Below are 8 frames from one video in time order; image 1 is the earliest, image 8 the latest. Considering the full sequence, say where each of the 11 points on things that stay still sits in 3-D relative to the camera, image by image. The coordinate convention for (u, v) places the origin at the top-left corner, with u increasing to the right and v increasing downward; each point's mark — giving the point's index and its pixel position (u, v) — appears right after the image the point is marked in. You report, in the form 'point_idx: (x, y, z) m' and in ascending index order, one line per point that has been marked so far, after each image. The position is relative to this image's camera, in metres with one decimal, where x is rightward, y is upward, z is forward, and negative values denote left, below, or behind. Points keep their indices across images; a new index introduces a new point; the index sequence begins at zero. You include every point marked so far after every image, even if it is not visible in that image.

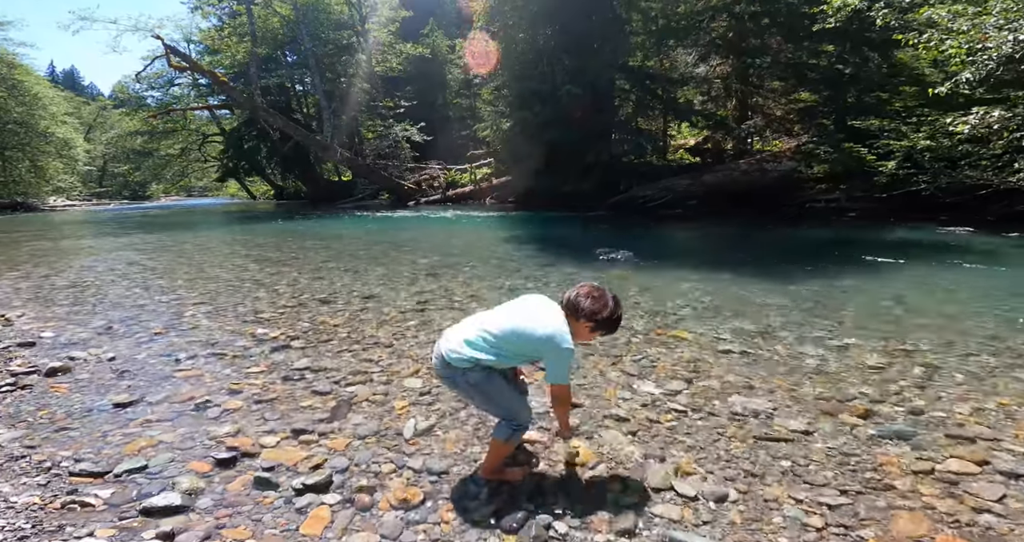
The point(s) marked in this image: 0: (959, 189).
0: (+11.3, +2.2, +14.1) m
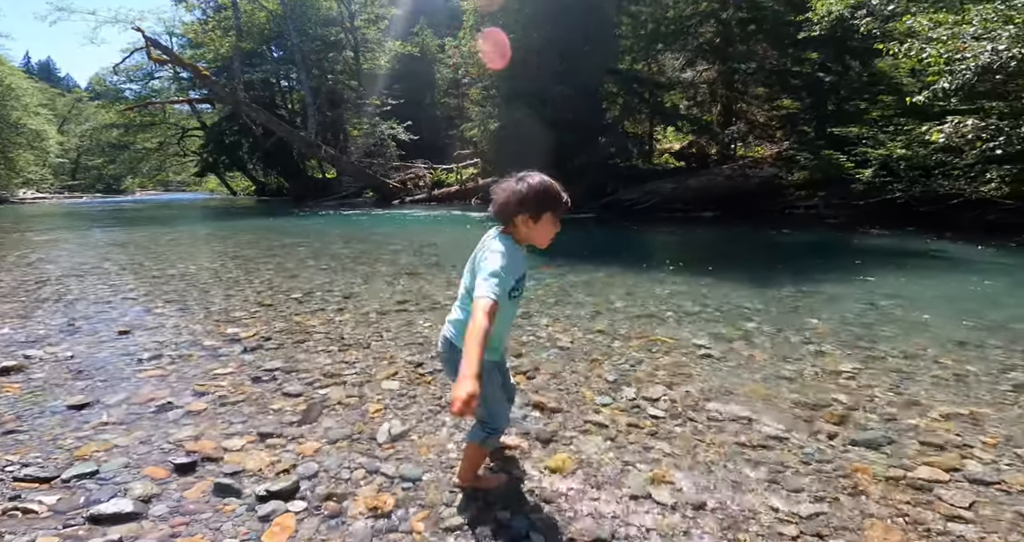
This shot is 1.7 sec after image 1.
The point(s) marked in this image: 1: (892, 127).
0: (+10.9, +2.0, +14.4) m
1: (+10.0, +4.0, +14.7) m
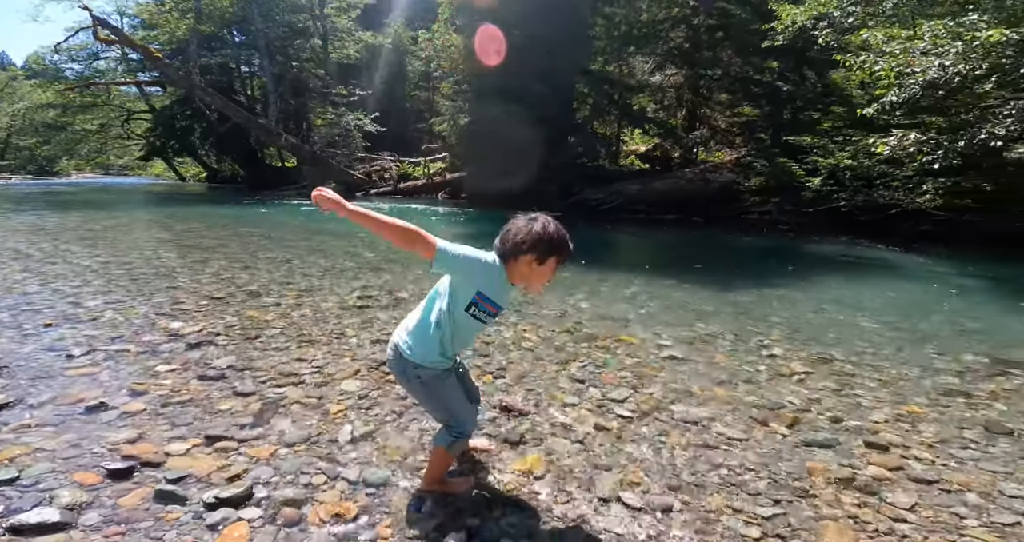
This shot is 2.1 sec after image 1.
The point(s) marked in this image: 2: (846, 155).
0: (+10.0, +1.8, +15.0) m
1: (+9.1, +3.8, +15.3) m
2: (+8.9, +3.2, +14.5) m
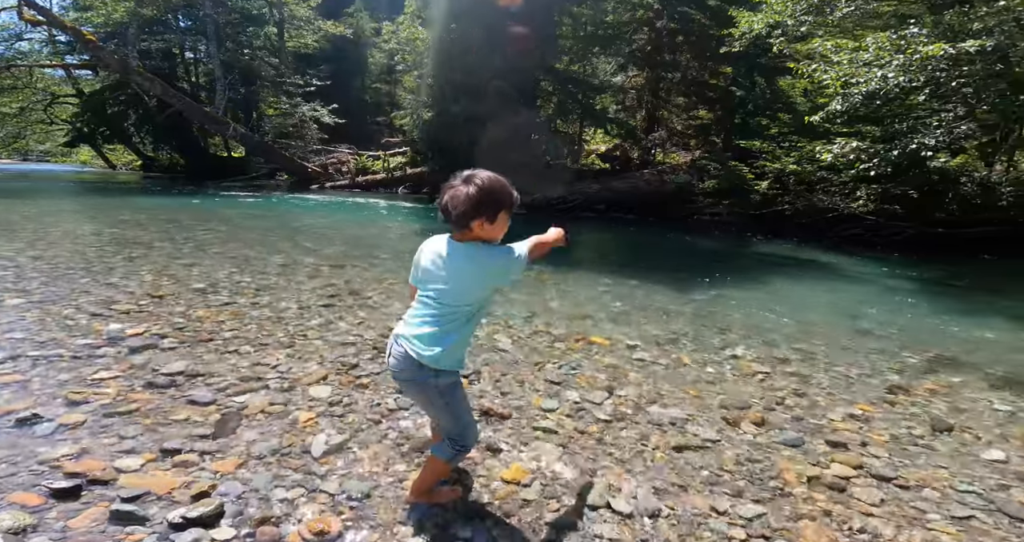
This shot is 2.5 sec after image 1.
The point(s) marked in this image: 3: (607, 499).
0: (+8.9, +1.8, +15.7) m
1: (+8.0, +3.8, +15.9) m
2: (+7.9, +3.2, +15.1) m
3: (+0.5, -1.1, +2.5) m
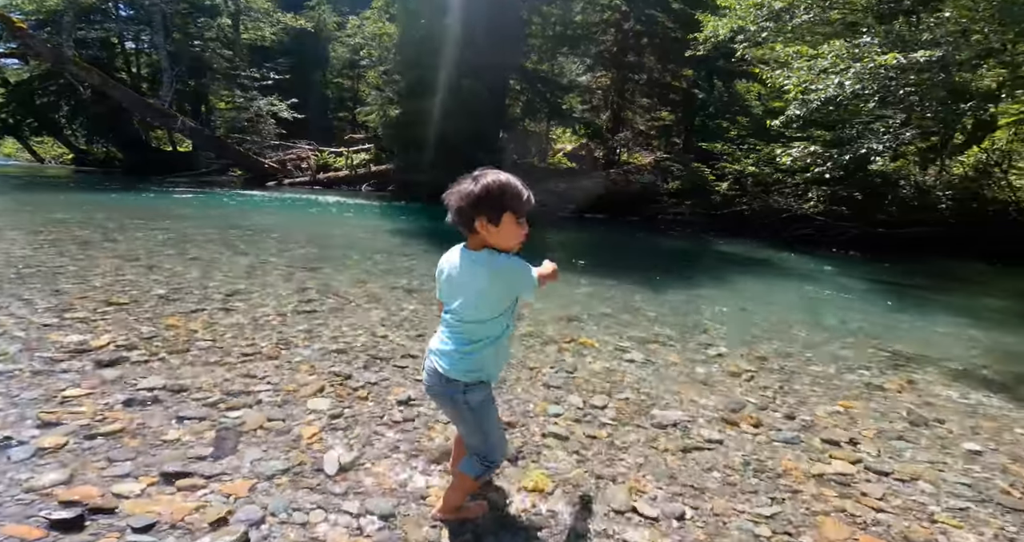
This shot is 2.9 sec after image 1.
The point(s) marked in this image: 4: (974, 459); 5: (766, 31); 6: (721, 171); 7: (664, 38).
0: (+8.1, +1.8, +16.3) m
1: (+7.1, +3.9, +16.4) m
2: (+7.0, +3.2, +15.6) m
3: (+0.6, -1.1, +2.5) m
4: (+3.2, -1.3, +3.7) m
5: (+6.9, +6.5, +14.3) m
6: (+6.8, +3.2, +16.9) m
7: (+5.3, +8.1, +18.4) m
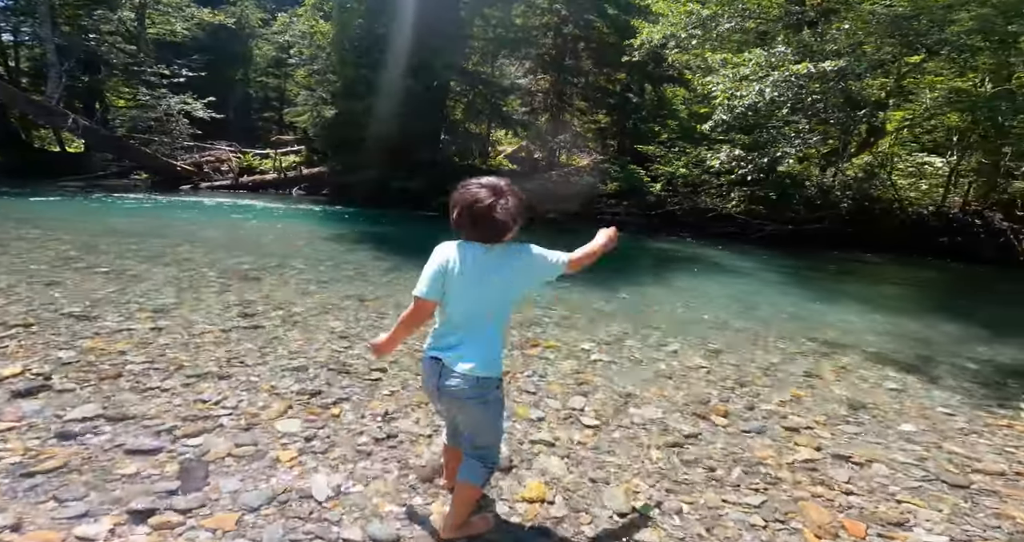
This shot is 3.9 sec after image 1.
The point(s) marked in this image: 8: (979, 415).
0: (+6.3, +1.9, +17.1) m
1: (+5.3, +3.9, +17.1) m
2: (+5.3, +3.3, +16.3) m
3: (+0.5, -1.1, +2.5) m
4: (+3.1, -1.3, +4.0) m
5: (+5.2, +6.5, +15.0) m
6: (+4.9, +3.3, +17.5) m
7: (+3.1, +8.2, +18.9) m
8: (+4.4, -1.3, +5.0) m
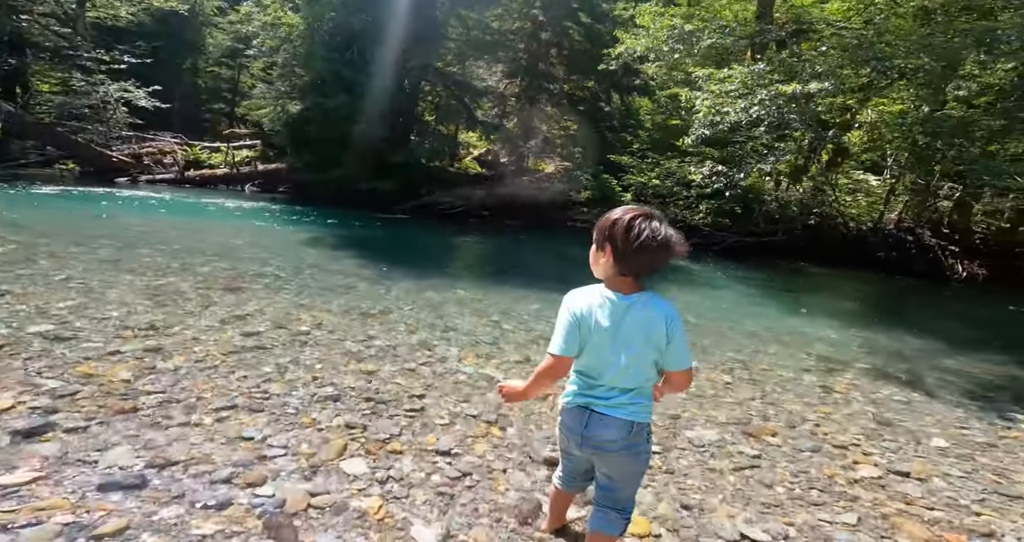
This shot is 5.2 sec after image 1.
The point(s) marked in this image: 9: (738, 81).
0: (+5.4, +1.6, +17.4) m
1: (+4.5, +3.7, +17.3) m
2: (+4.6, +3.0, +16.5) m
3: (+1.1, -1.2, +2.3) m
4: (+3.4, -1.5, +4.1) m
5: (+4.6, +6.3, +15.2) m
6: (+4.1, +3.0, +17.7) m
7: (+2.2, +7.9, +18.9) m
8: (+4.6, -1.5, +5.2) m
9: (+5.7, +4.8, +13.2) m
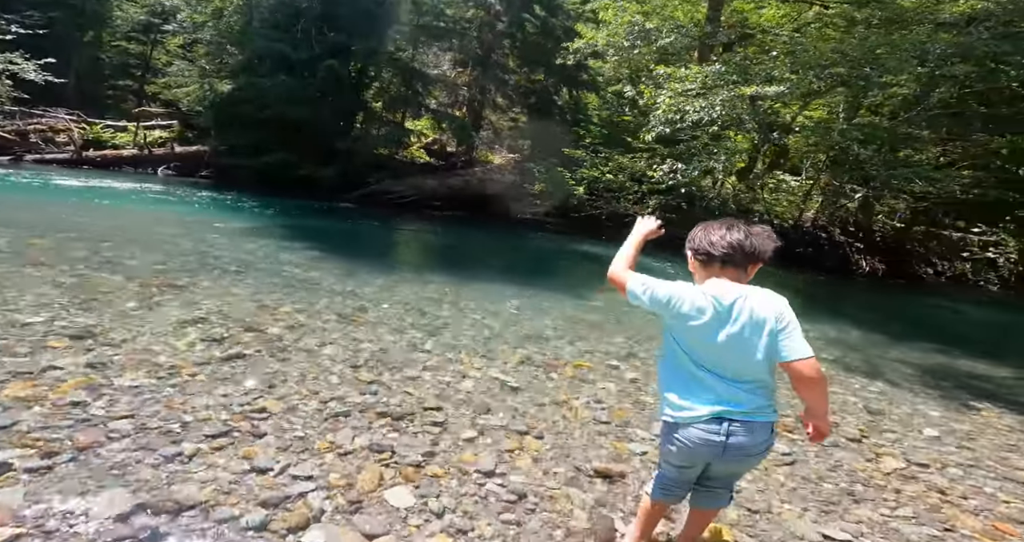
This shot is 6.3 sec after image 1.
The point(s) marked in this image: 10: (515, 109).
0: (+3.9, +1.8, +17.6) m
1: (+2.9, +3.8, +17.4) m
2: (+3.1, +3.2, +16.6) m
3: (+1.4, -1.2, +2.1) m
4: (+3.5, -1.4, +4.2) m
5: (+3.4, +6.4, +15.3) m
6: (+2.5, +3.2, +17.8) m
7: (+0.5, +8.1, +18.7) m
8: (+4.6, -1.5, +5.4) m
9: (+4.7, +4.9, +13.4) m
10: (+0.5, +5.9, +19.7) m
